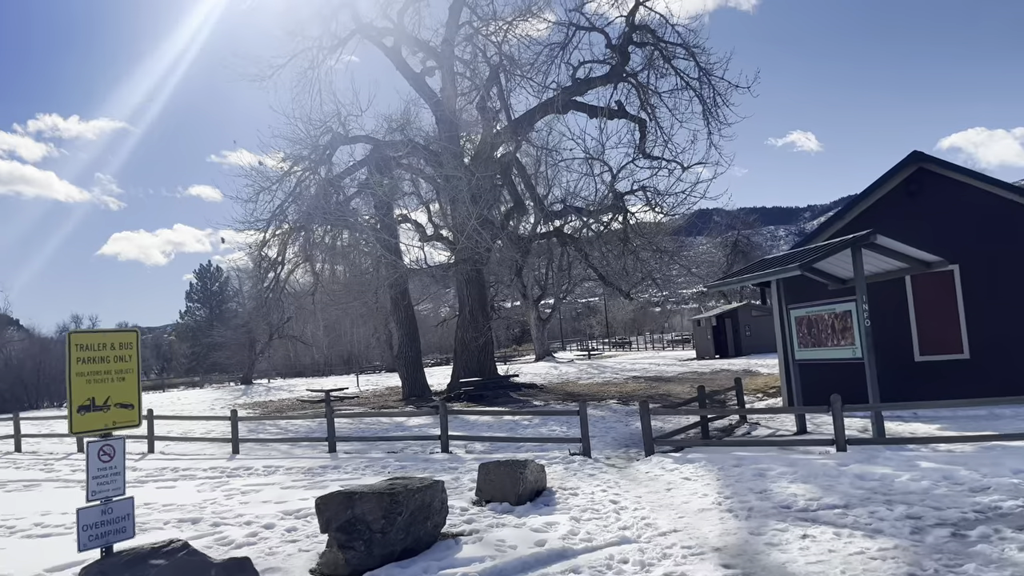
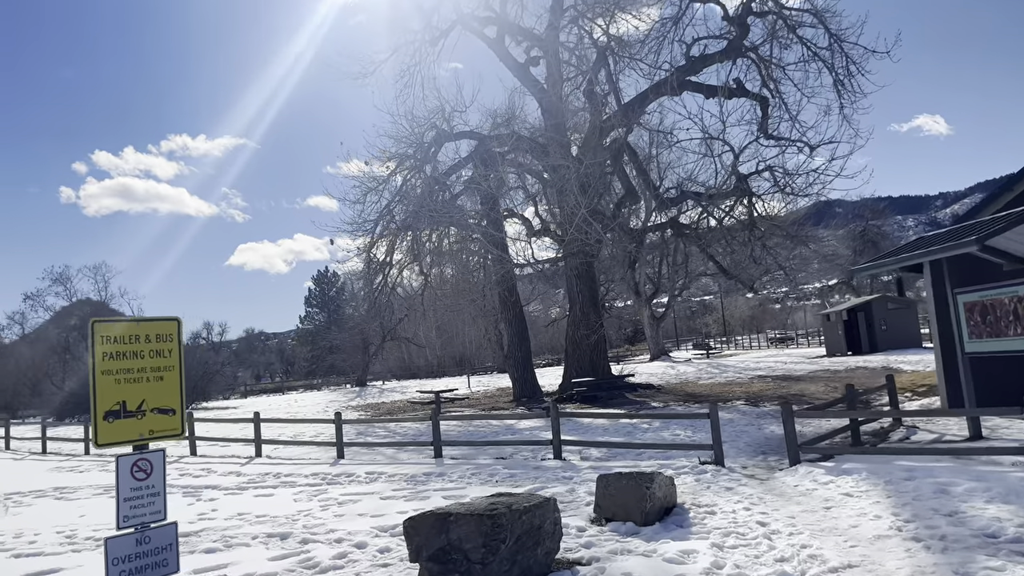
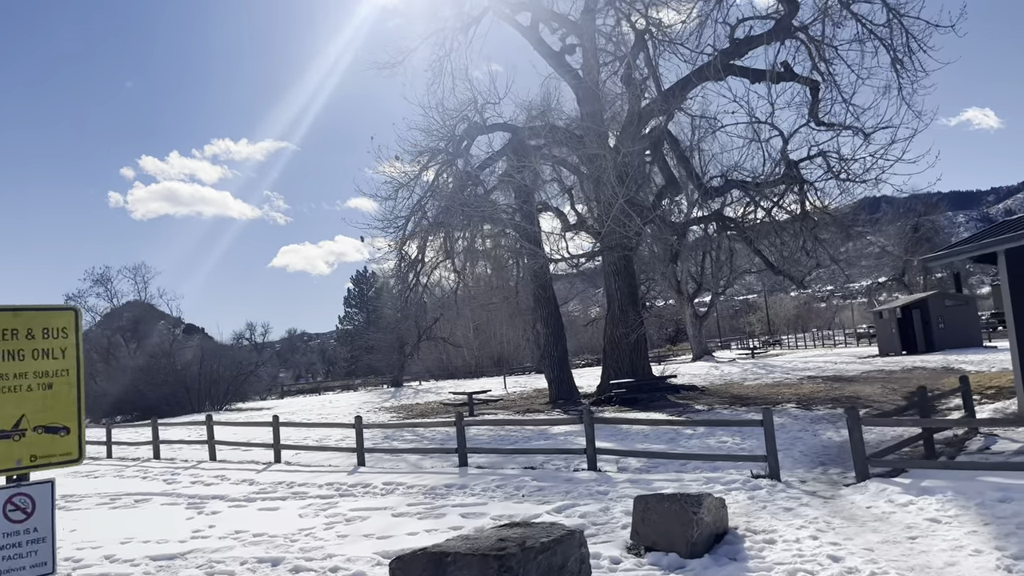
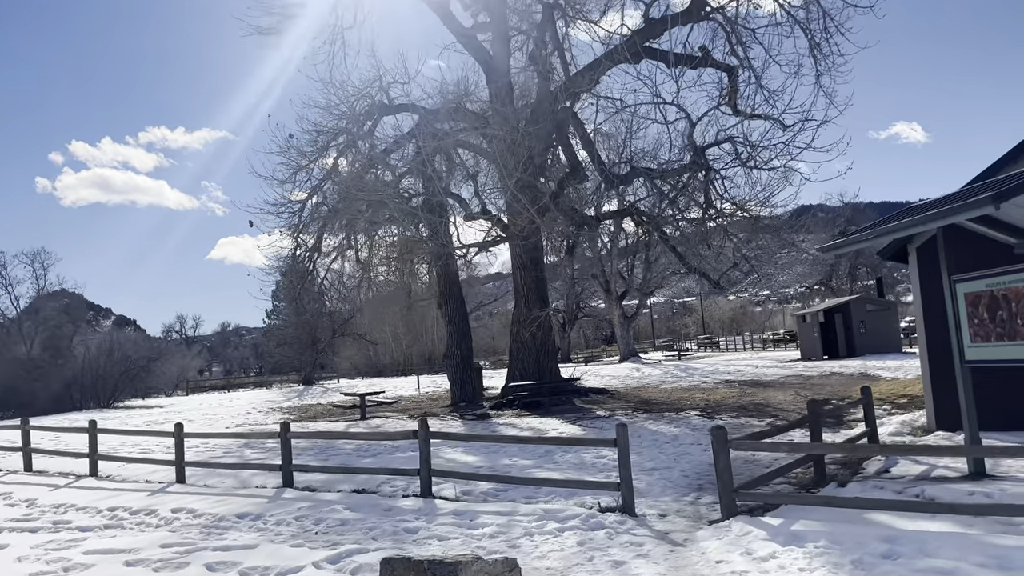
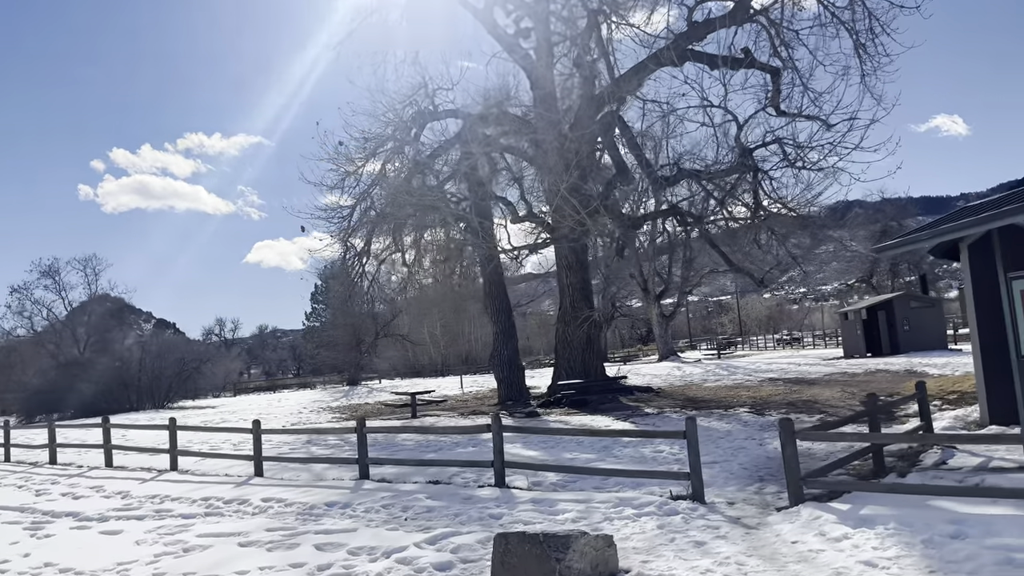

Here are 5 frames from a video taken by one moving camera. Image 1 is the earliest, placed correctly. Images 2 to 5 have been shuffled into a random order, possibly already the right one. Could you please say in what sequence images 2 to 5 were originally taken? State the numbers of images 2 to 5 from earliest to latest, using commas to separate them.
2, 3, 5, 4
